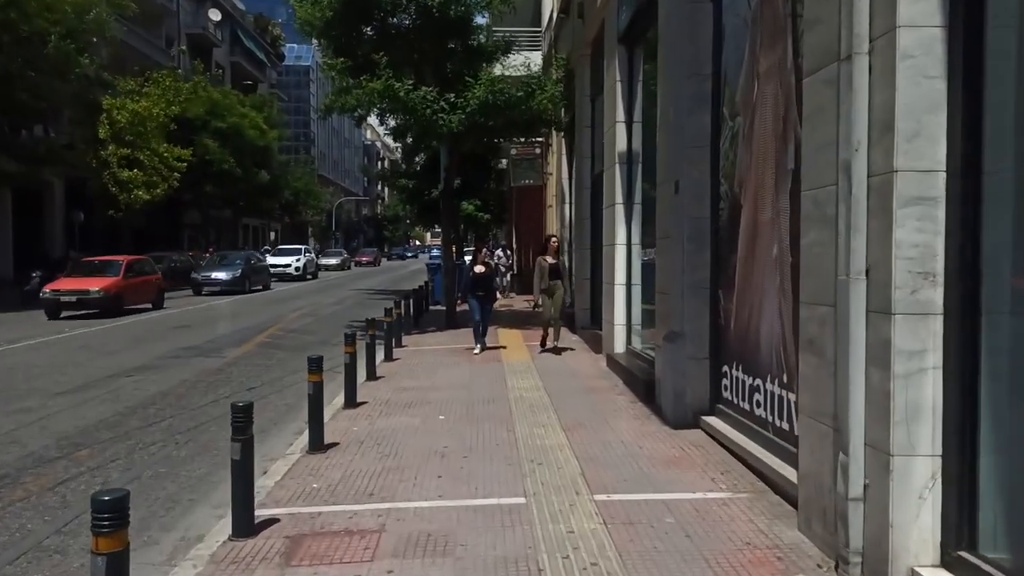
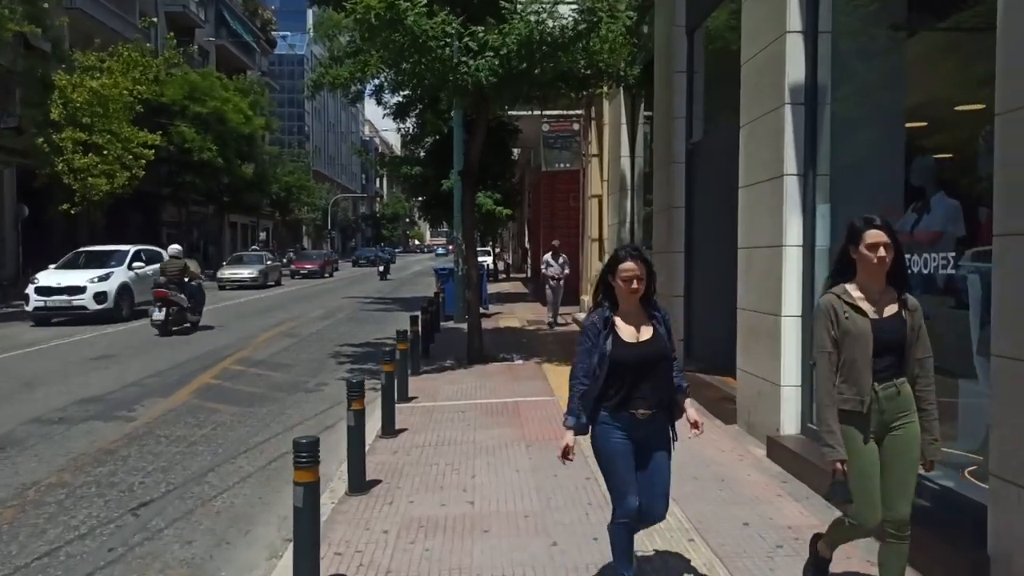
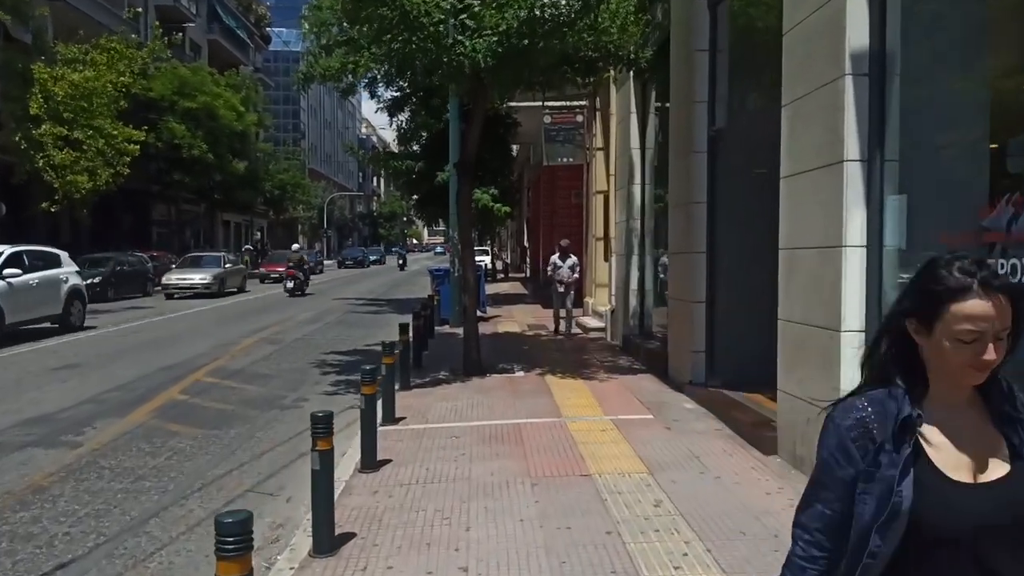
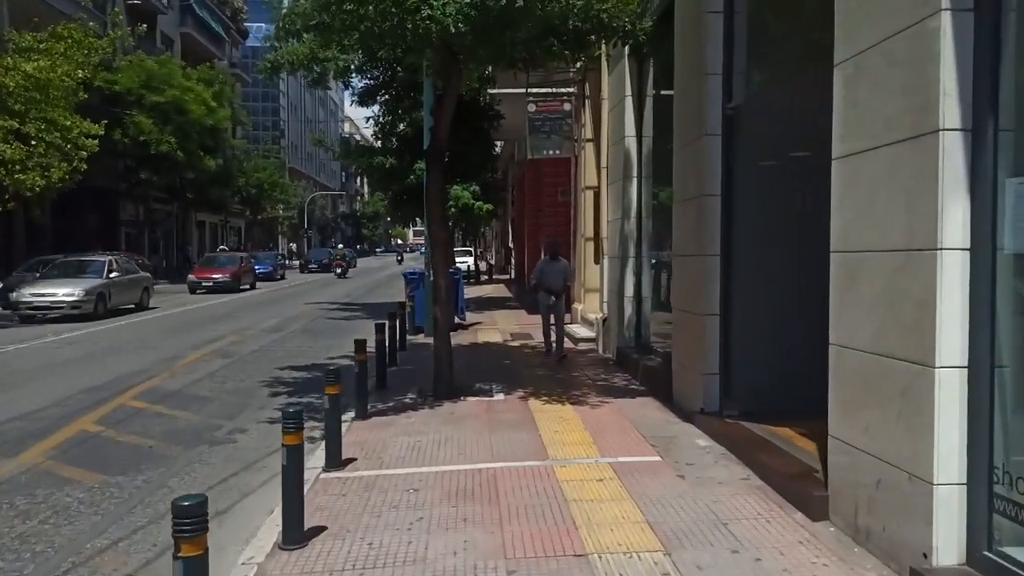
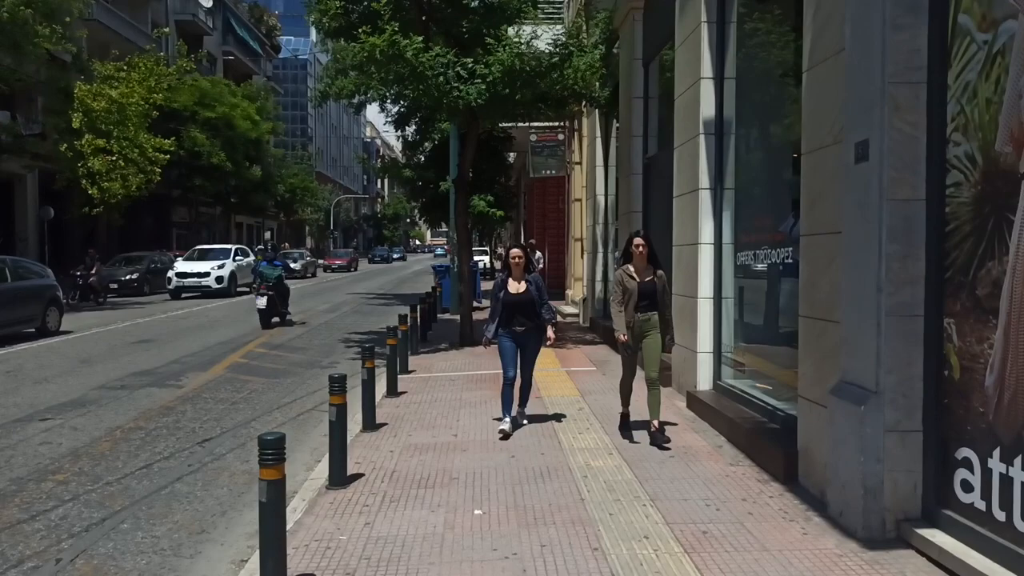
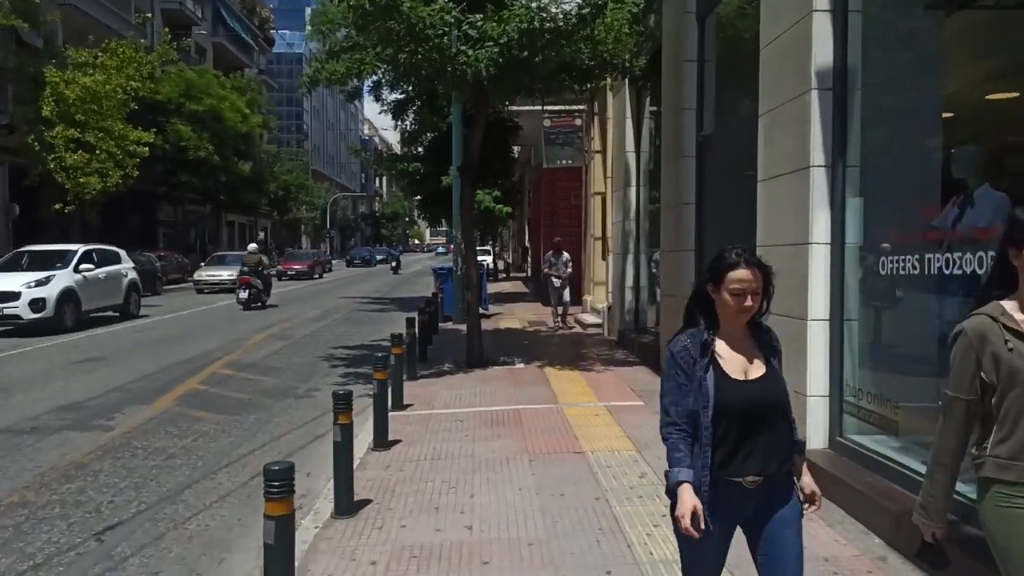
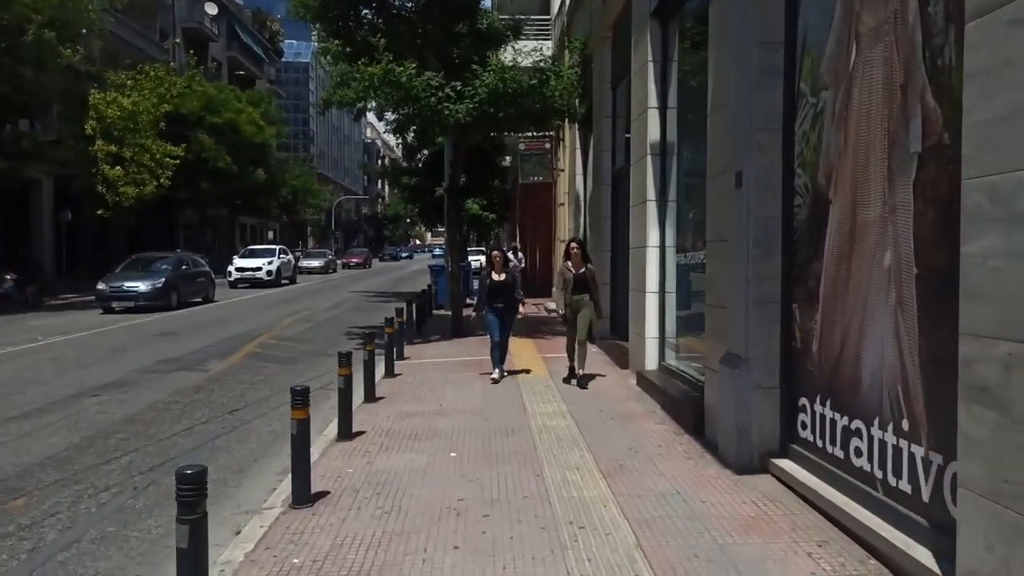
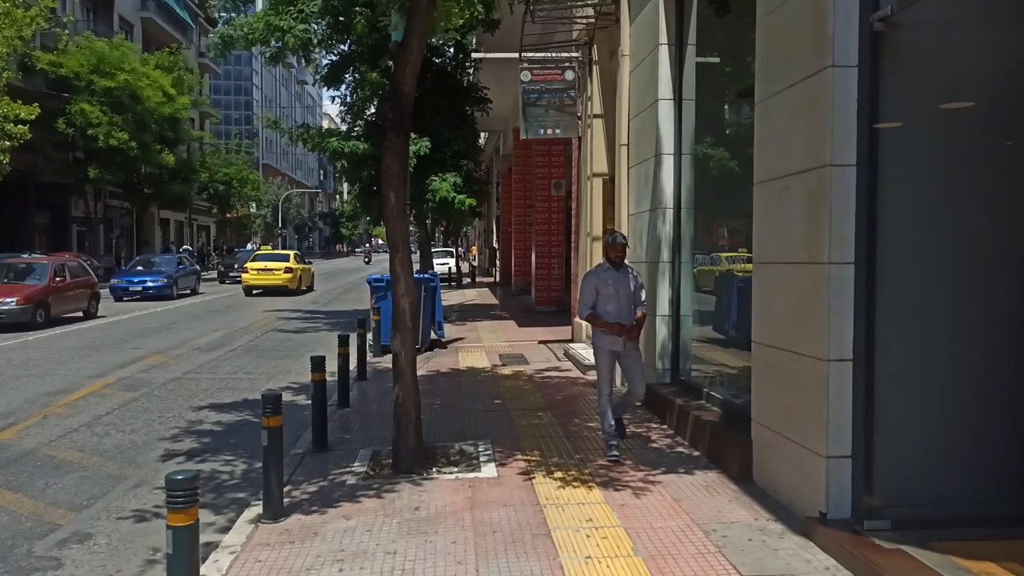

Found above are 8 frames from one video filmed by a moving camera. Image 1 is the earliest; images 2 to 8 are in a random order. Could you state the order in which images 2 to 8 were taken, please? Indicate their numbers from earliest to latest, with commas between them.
7, 5, 2, 6, 3, 4, 8
